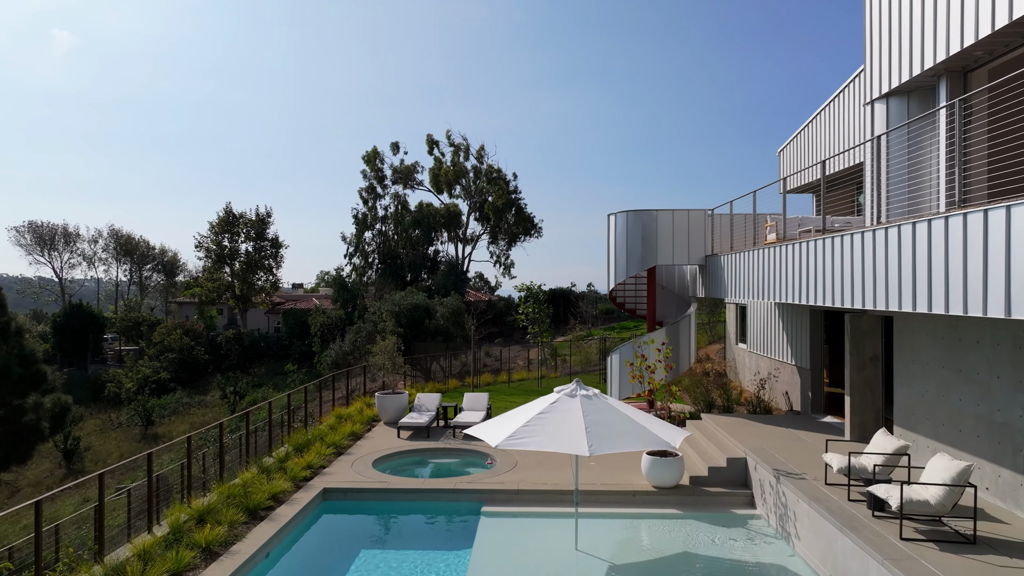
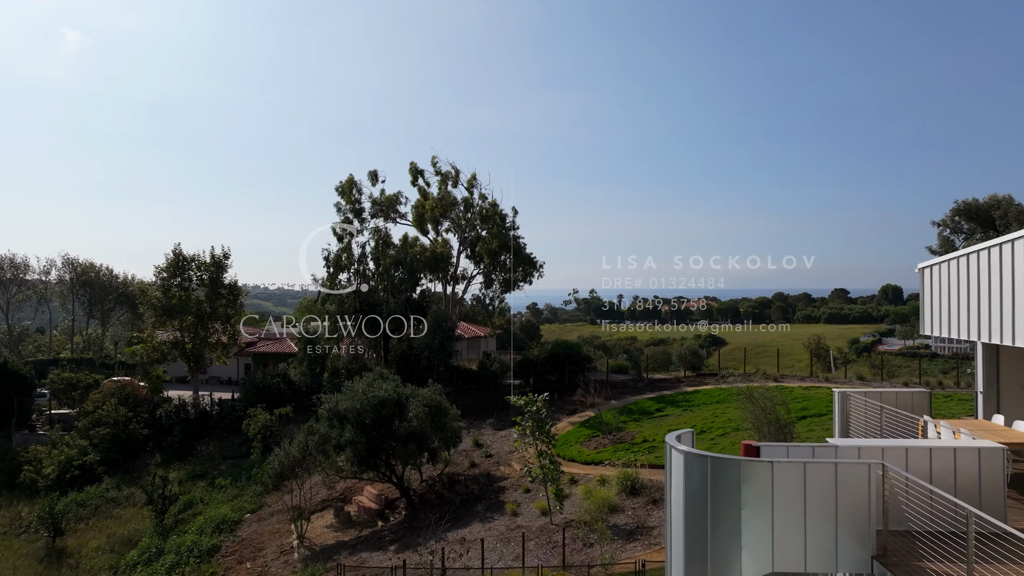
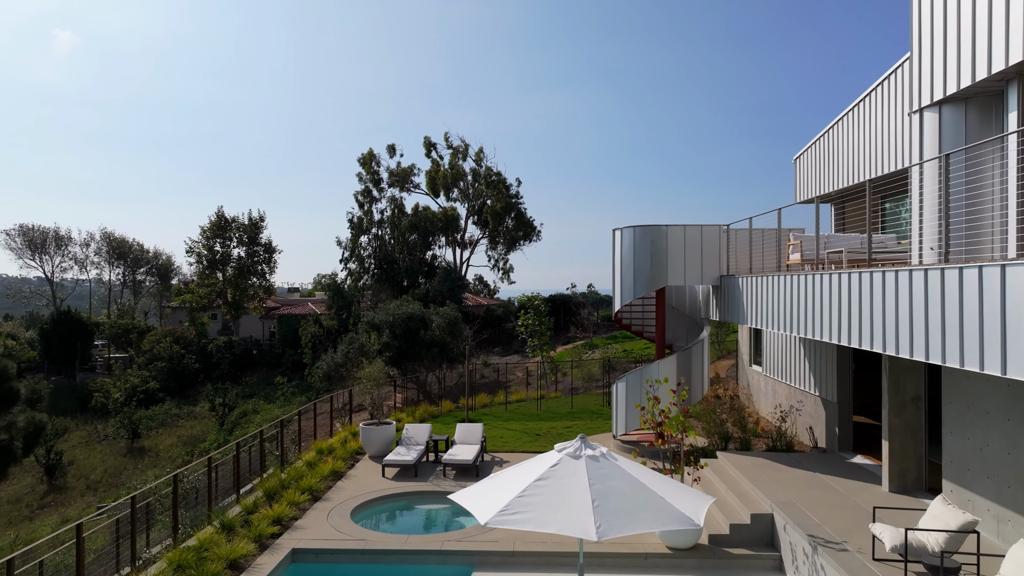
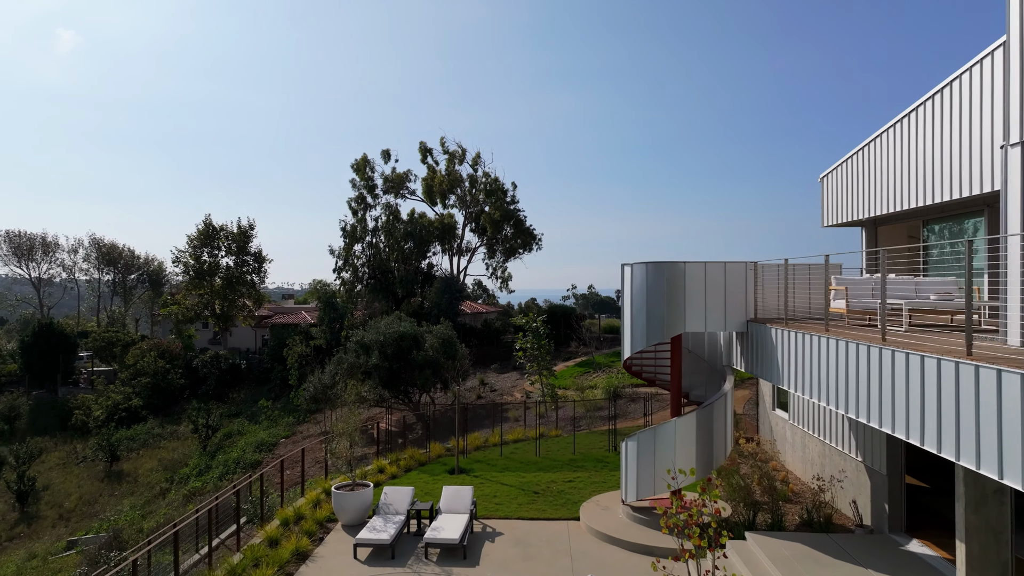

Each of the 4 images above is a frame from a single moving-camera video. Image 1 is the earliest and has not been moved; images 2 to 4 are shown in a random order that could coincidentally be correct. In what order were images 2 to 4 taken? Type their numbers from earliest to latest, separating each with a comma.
3, 4, 2
